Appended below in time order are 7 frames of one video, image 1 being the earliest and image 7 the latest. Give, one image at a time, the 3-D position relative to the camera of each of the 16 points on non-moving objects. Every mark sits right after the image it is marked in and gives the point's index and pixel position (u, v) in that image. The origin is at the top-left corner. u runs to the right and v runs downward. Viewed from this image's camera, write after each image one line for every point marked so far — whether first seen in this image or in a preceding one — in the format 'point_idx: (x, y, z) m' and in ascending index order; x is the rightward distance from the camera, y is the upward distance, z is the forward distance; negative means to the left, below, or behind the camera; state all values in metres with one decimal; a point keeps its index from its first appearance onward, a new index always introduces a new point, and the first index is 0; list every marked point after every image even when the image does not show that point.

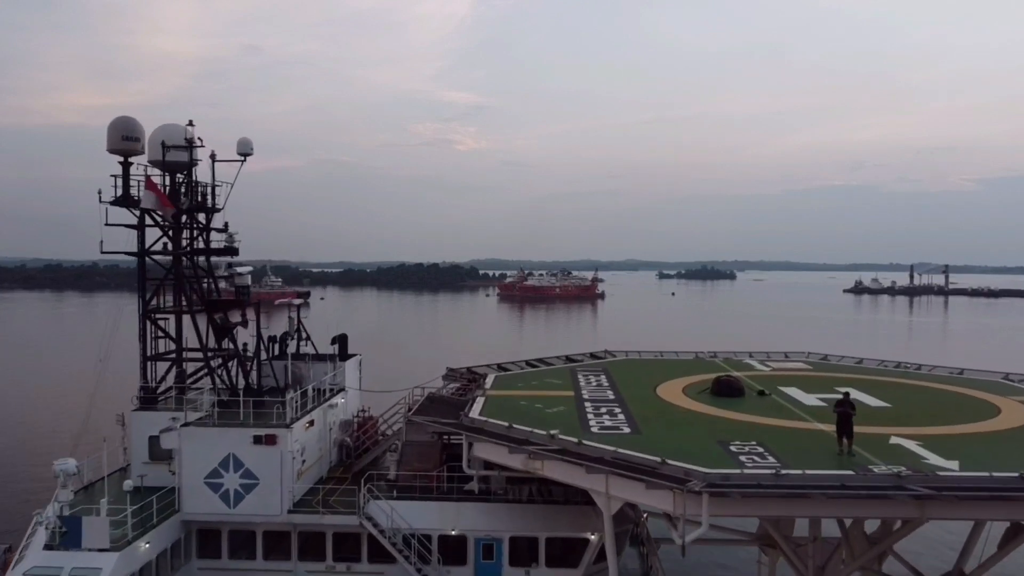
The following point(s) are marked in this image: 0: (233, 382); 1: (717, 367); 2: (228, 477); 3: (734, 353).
0: (-4.3, -1.5, +12.7) m
1: (+4.0, -1.6, +16.1) m
2: (-3.7, -2.5, +10.8) m
3: (+4.9, -1.5, +17.9) m
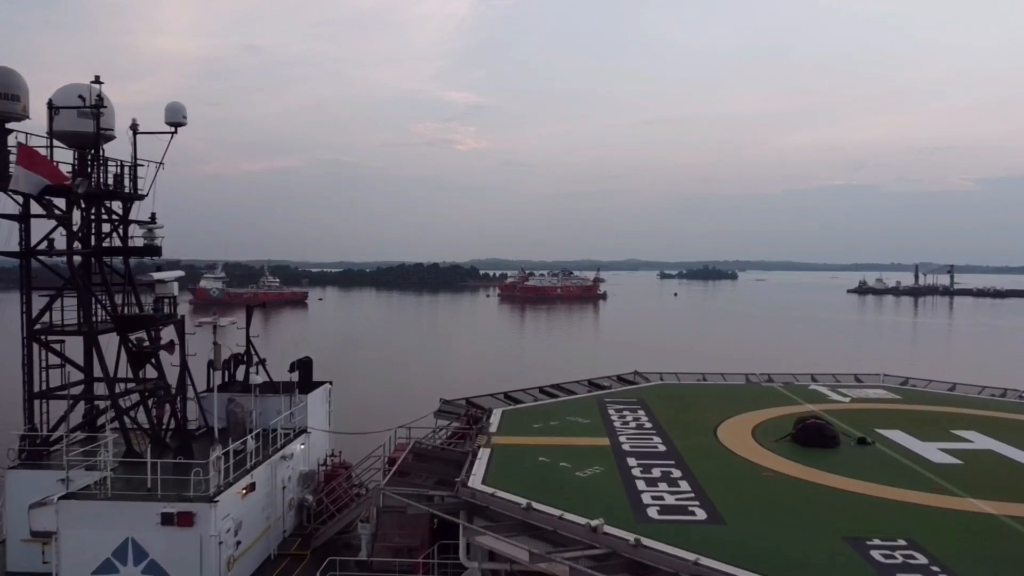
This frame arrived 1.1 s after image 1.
0: (-4.1, -1.6, +9.5) m
1: (+4.2, -1.8, +12.9) m
2: (-3.6, -2.6, +7.6) m
3: (+5.1, -1.7, +14.7) m
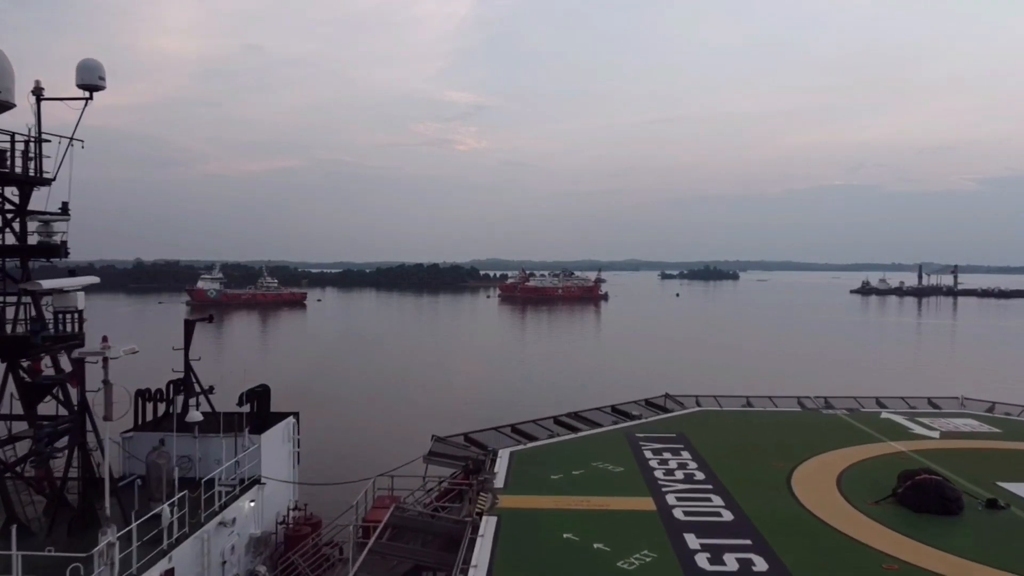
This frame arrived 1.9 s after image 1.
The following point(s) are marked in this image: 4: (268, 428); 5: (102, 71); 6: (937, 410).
0: (-4.0, -1.7, +7.1) m
1: (+4.3, -1.9, +10.6) m
2: (-3.5, -2.7, +5.3) m
3: (+5.2, -1.8, +12.3) m
4: (-2.6, -1.5, +8.7) m
5: (-4.1, +2.2, +8.3) m
6: (+6.2, -1.9, +12.0) m
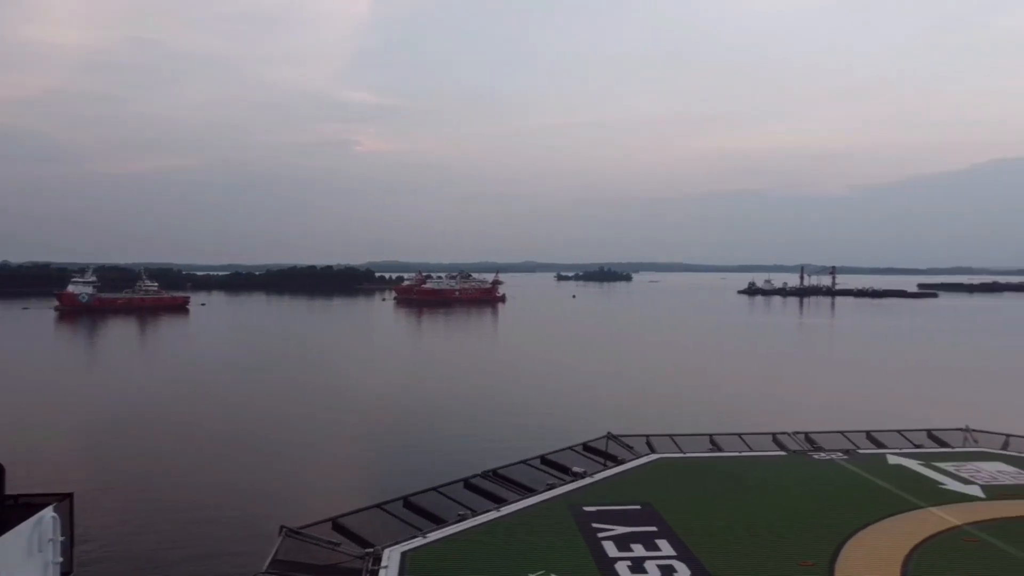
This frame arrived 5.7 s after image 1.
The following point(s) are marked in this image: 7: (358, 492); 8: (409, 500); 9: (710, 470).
0: (-4.5, -1.8, +3.5) m
1: (+3.3, -1.9, +7.9) m
2: (-3.7, -2.8, +1.7) m
3: (+4.0, -1.8, +9.8) m
4: (-3.3, -1.6, +5.3) m
5: (-4.8, +2.1, +4.6) m
6: (+5.0, -1.9, +9.6) m
7: (-2.6, -3.5, +14.2) m
8: (-1.0, -2.0, +7.7) m
9: (+2.0, -1.9, +8.5) m
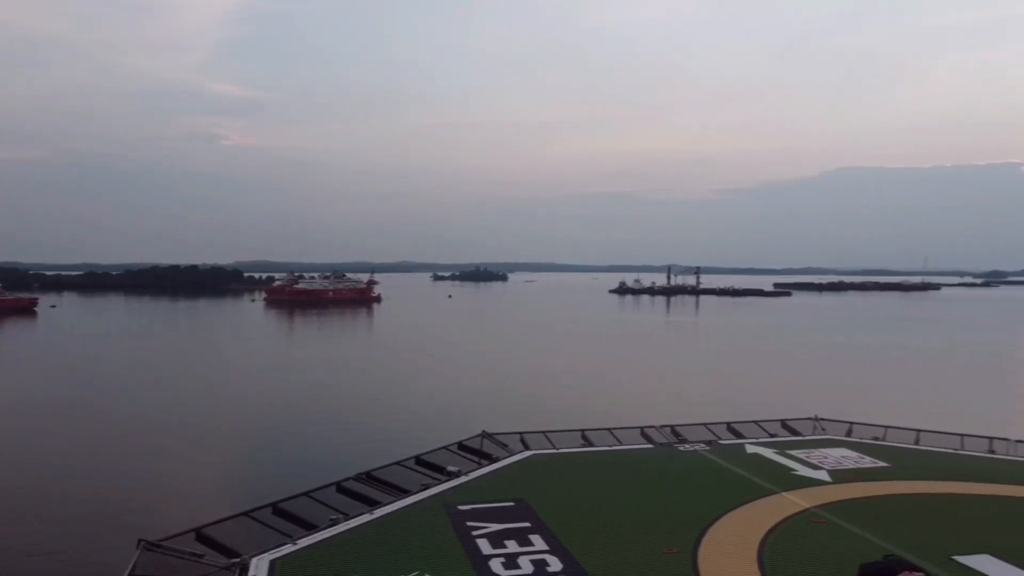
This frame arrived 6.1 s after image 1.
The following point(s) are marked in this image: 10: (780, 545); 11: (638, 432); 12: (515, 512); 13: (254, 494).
0: (-5.0, -1.8, +2.8) m
1: (+2.1, -1.9, +8.4) m
2: (-4.0, -2.8, +1.1) m
3: (+2.4, -1.8, +10.3) m
4: (-4.1, -1.6, +4.7) m
5: (-5.4, +2.1, +3.9) m
6: (+3.5, -1.9, +10.2) m
7: (-4.7, -3.5, +13.6) m
8: (-2.1, -2.0, +7.4) m
9: (+0.7, -1.9, +8.7) m
10: (+2.1, -2.0, +6.4) m
11: (+1.6, -1.8, +10.4) m
12: (0.0, -1.9, +7.0) m
13: (-4.3, -3.5, +13.8) m
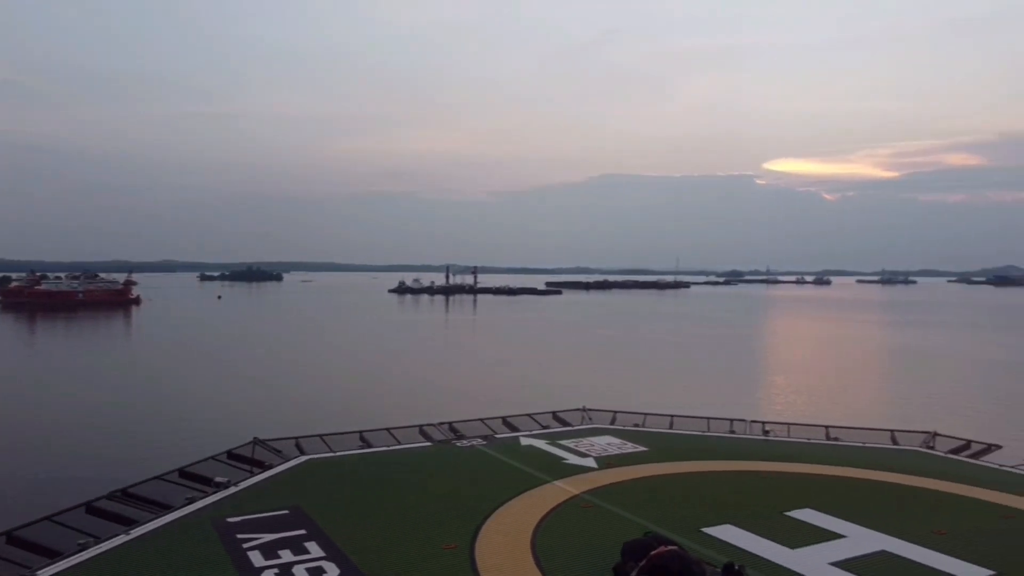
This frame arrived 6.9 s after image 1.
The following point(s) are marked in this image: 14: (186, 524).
0: (-5.5, -1.8, +1.3) m
1: (-0.2, -1.9, +8.6) m
2: (-4.1, -2.8, 0.0) m
3: (-0.4, -1.8, +10.5) m
4: (-5.1, -1.6, +3.4) m
5: (-6.3, +2.0, +2.3) m
6: (+0.7, -1.9, +10.8) m
7: (-8.1, -3.5, +11.9) m
8: (-4.0, -2.0, +6.6) m
9: (-1.6, -1.9, +8.6) m
10: (+0.3, -2.0, +6.8) m
11: (-1.2, -1.8, +10.5) m
12: (-1.8, -1.9, +6.8) m
13: (-7.8, -3.5, +12.2) m
14: (-2.6, -1.9, +6.6) m
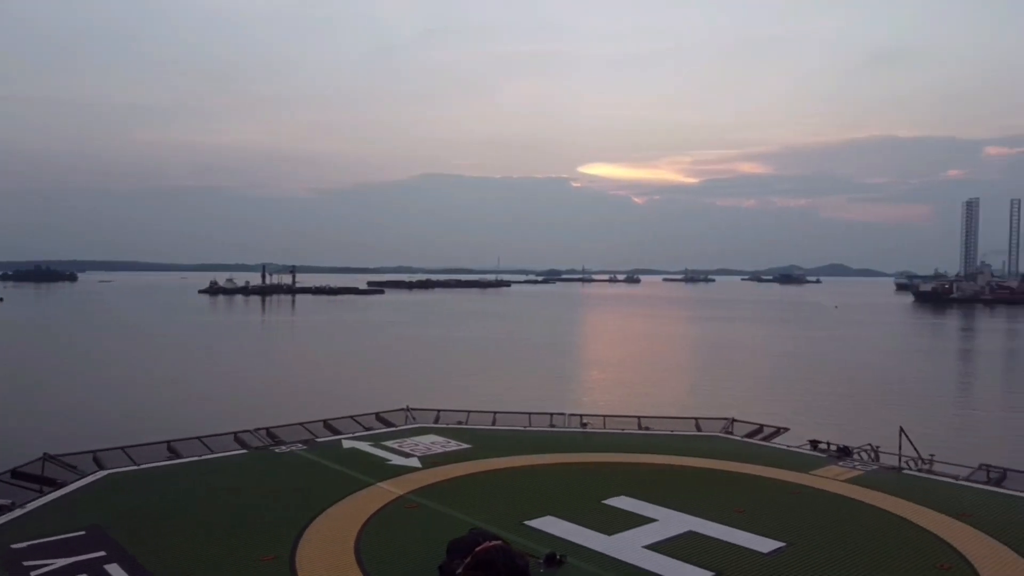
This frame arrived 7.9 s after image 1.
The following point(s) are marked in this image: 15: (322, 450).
0: (-5.7, -1.9, +0.1) m
1: (-2.0, -1.9, +8.3) m
2: (-4.0, -2.8, -0.8) m
3: (-2.6, -1.8, +10.2) m
4: (-5.8, -1.6, +2.3) m
5: (-6.6, +2.0, +0.9) m
6: (-1.6, -1.9, +10.7) m
7: (-10.4, -3.5, +9.9) m
8: (-5.3, -2.0, +5.6) m
9: (-3.4, -1.9, +8.0) m
10: (-1.1, -2.0, +6.7) m
11: (-3.4, -1.8, +10.0) m
12: (-3.2, -1.9, +6.2) m
13: (-10.2, -3.5, +10.2) m
14: (-3.9, -1.9, +5.8) m
15: (-2.2, -1.9, +9.4) m
